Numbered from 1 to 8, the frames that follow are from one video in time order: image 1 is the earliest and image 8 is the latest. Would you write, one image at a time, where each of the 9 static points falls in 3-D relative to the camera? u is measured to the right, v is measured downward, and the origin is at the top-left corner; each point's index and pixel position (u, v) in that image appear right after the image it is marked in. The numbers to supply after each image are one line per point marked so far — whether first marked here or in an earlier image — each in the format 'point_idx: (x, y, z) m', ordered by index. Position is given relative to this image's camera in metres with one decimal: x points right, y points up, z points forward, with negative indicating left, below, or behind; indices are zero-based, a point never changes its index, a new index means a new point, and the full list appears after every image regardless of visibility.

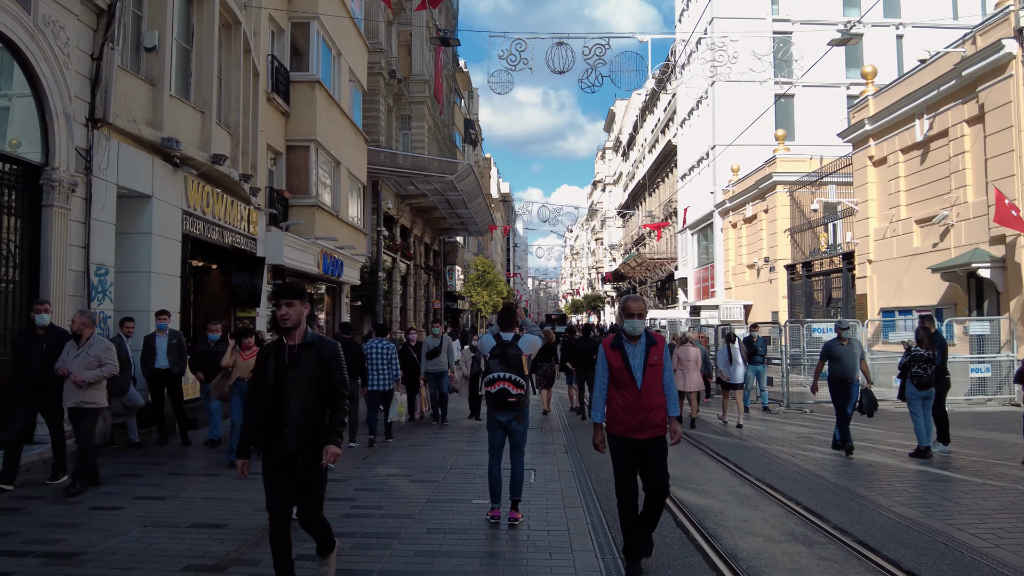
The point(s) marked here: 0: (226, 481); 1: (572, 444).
0: (-2.6, -1.7, +7.4) m
1: (+0.7, -1.9, +9.8) m
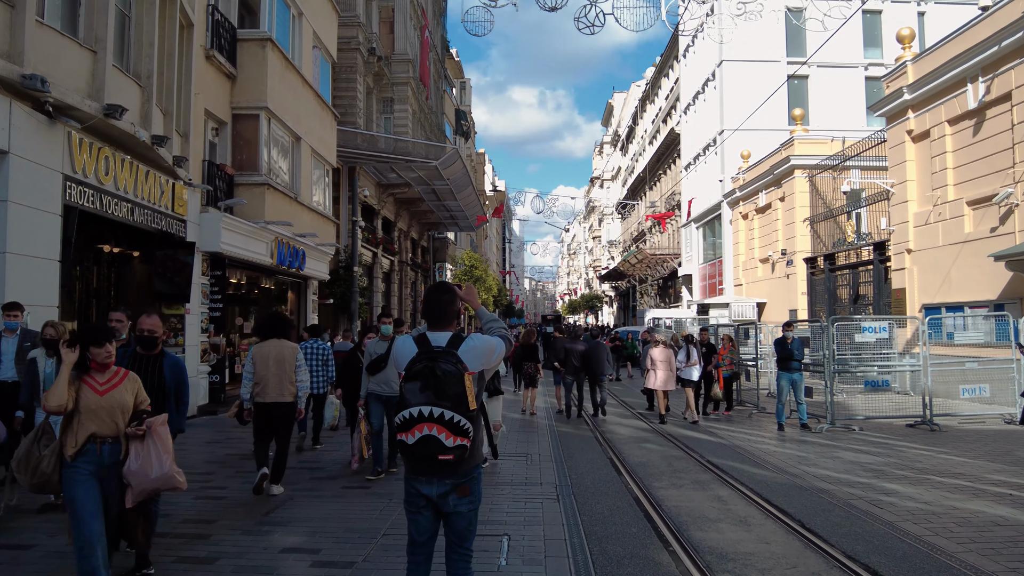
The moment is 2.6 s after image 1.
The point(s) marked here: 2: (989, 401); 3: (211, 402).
0: (-2.8, -1.6, +4.8) m
1: (+0.5, -1.7, +7.2) m
2: (+7.0, -1.7, +12.0) m
3: (-5.1, -1.9, +14.0) m
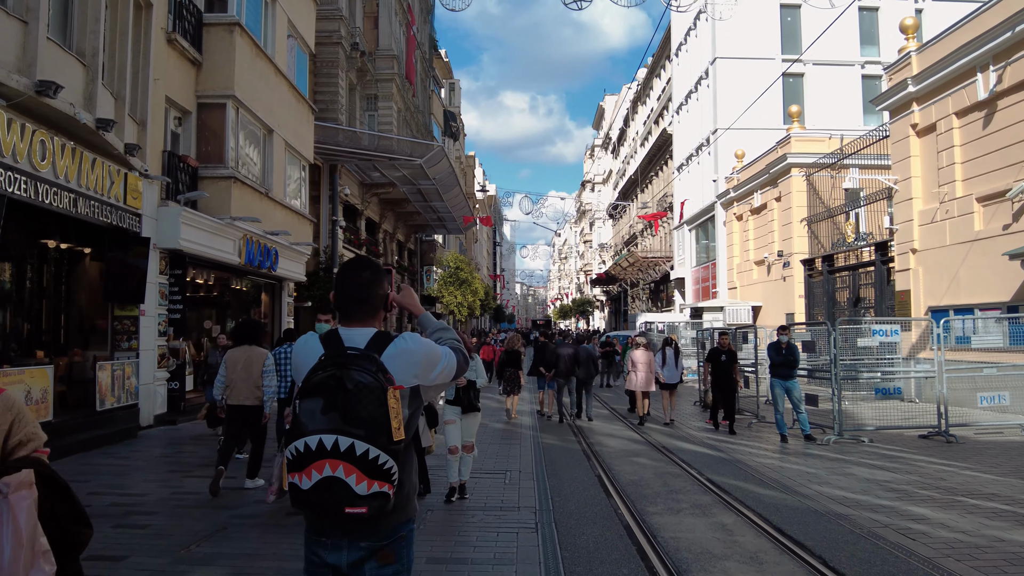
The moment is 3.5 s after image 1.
0: (-3.0, -1.5, +3.8) m
1: (+0.3, -1.7, +6.3) m
2: (+6.7, -1.7, +11.1) m
3: (-5.4, -1.9, +13.0) m
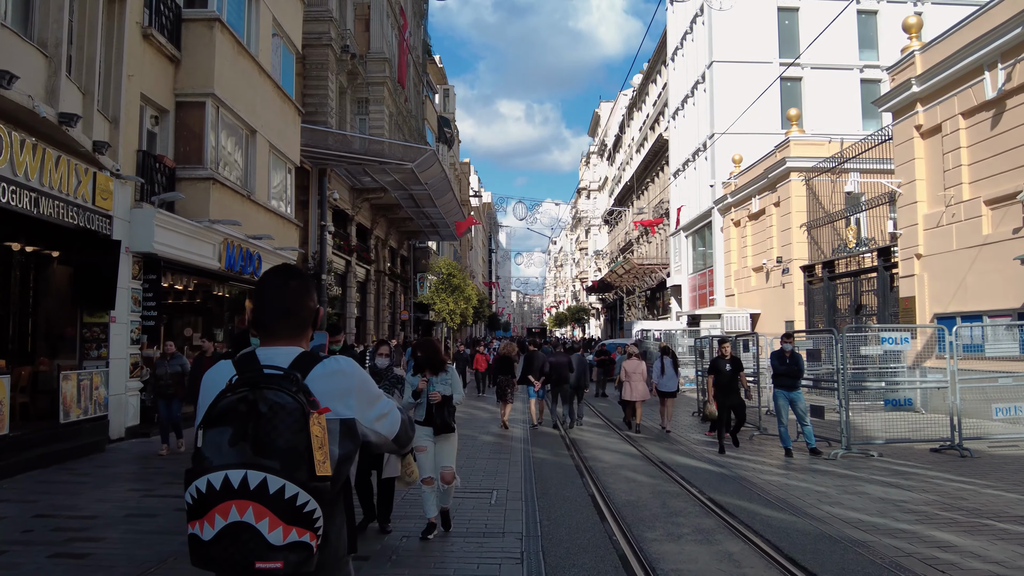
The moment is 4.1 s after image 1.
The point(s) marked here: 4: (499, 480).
0: (-3.1, -1.5, +3.2) m
1: (+0.2, -1.7, +5.7) m
2: (+6.6, -1.7, +10.6) m
3: (-5.5, -2.0, +12.4) m
4: (-0.1, -1.9, +8.1) m
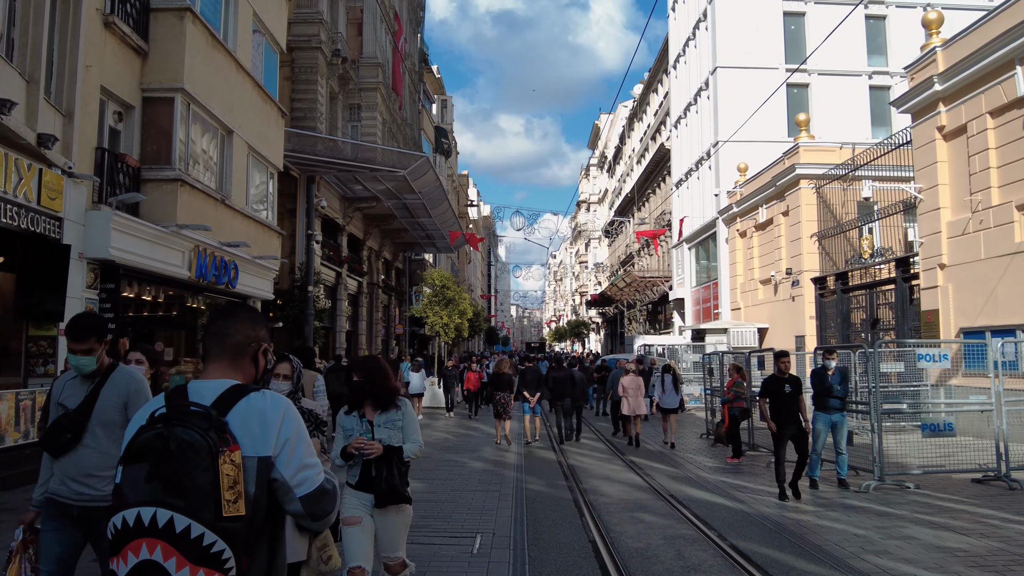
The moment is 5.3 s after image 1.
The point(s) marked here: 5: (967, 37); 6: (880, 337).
0: (-3.2, -1.5, +2.1) m
1: (+0.1, -1.7, +4.6) m
2: (+6.5, -1.9, +9.5) m
3: (-5.6, -2.2, +11.3) m
4: (-0.2, -2.0, +7.0) m
5: (+7.8, +4.3, +14.2) m
6: (+8.1, -1.1, +18.2) m
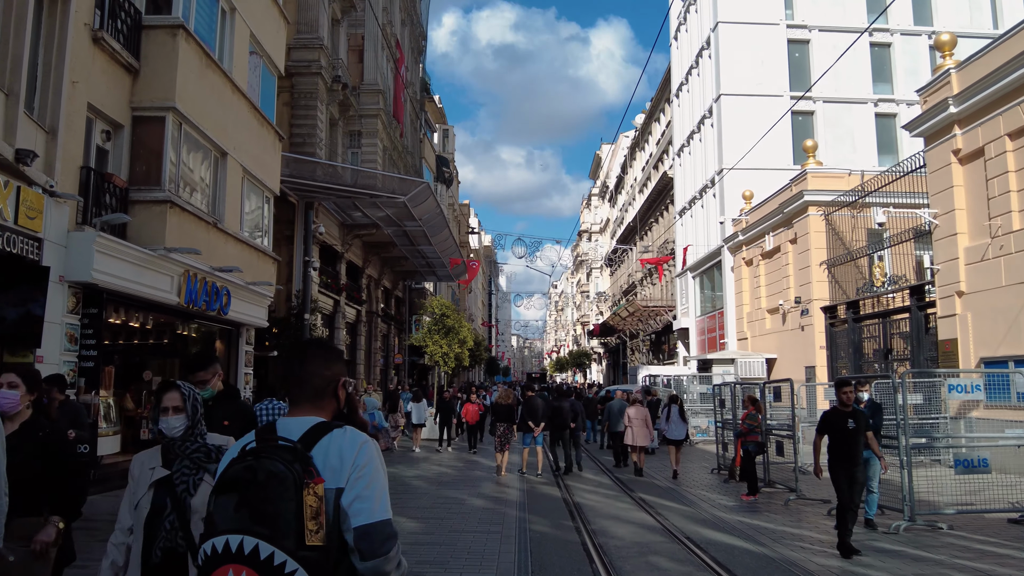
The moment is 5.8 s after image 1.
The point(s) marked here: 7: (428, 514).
0: (-3.1, -1.5, +1.6) m
1: (+0.1, -1.8, +4.0) m
2: (+6.5, -2.1, +8.9) m
3: (-5.6, -2.5, +10.7) m
4: (-0.2, -2.1, +6.4) m
5: (+7.9, +3.8, +13.8) m
6: (+8.2, -1.7, +17.6) m
7: (-0.9, -2.5, +8.9) m
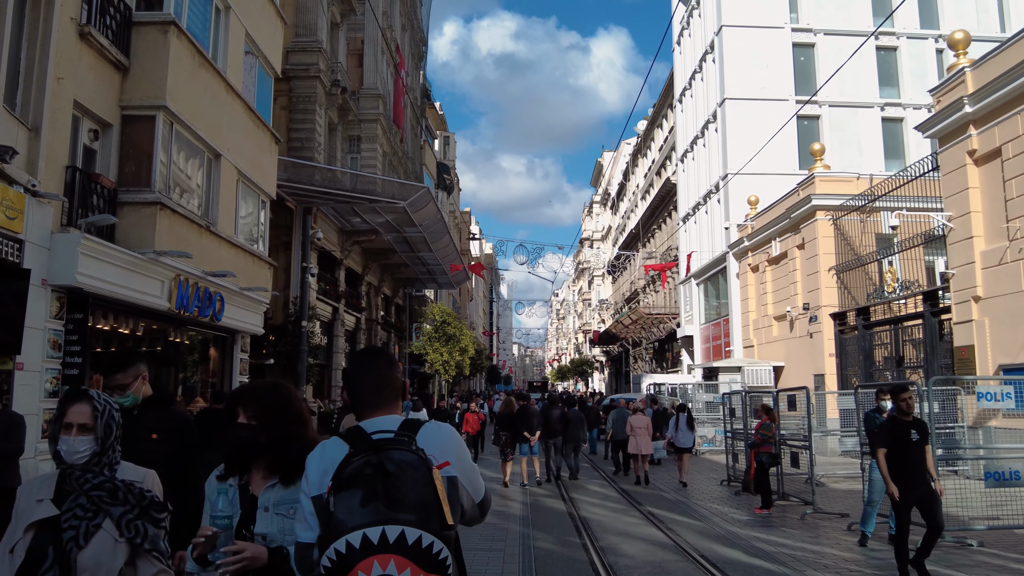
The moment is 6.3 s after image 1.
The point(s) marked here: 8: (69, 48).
0: (-3.1, -1.5, +1.1) m
1: (+0.1, -1.8, +3.5) m
2: (+6.5, -2.2, +8.4) m
3: (-5.6, -2.6, +10.2) m
4: (-0.2, -2.1, +5.9) m
5: (+7.9, +3.8, +13.4) m
6: (+8.2, -1.8, +17.1) m
7: (-0.9, -2.5, +8.5) m
8: (-5.6, +3.0, +10.3) m
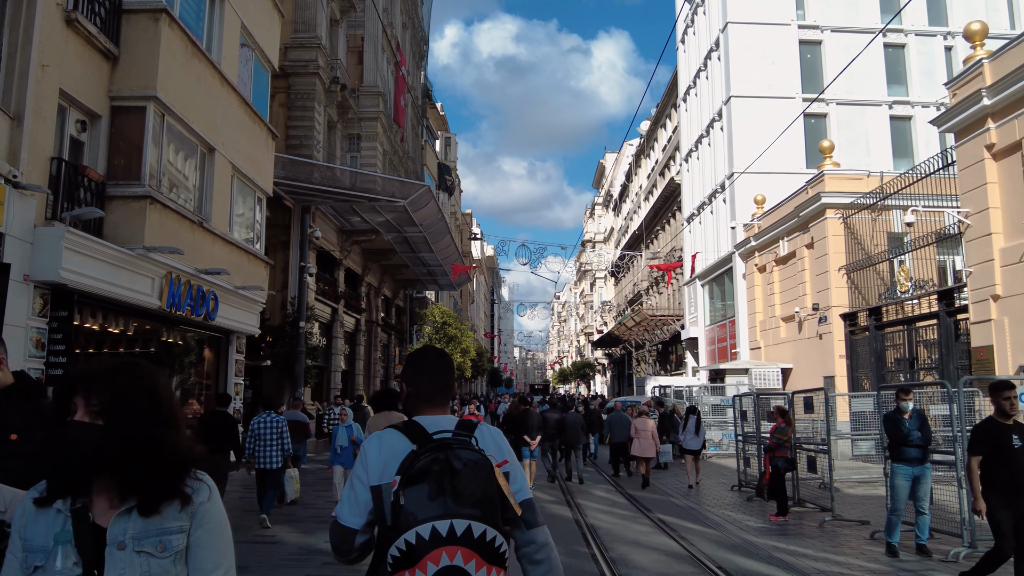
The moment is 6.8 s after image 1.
0: (-3.1, -1.4, +0.7) m
1: (+0.2, -1.7, +3.1) m
2: (+6.6, -2.1, +8.0) m
3: (-5.5, -2.5, +9.8) m
4: (-0.1, -2.1, +5.4) m
5: (+8.0, +3.8, +12.9) m
6: (+8.3, -1.8, +16.7) m
7: (-0.8, -2.4, +8.0) m
8: (-5.5, +3.0, +9.9) m
